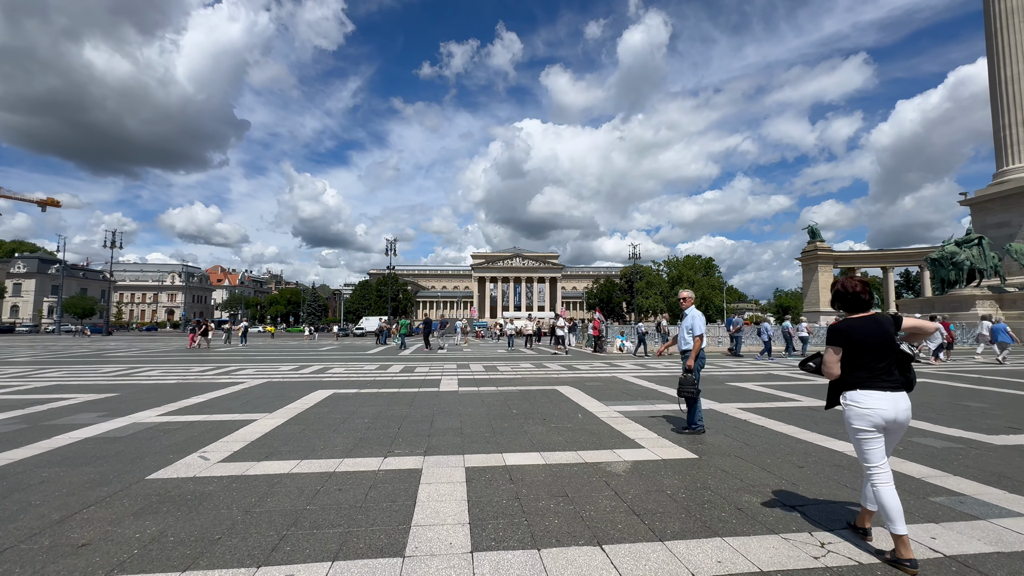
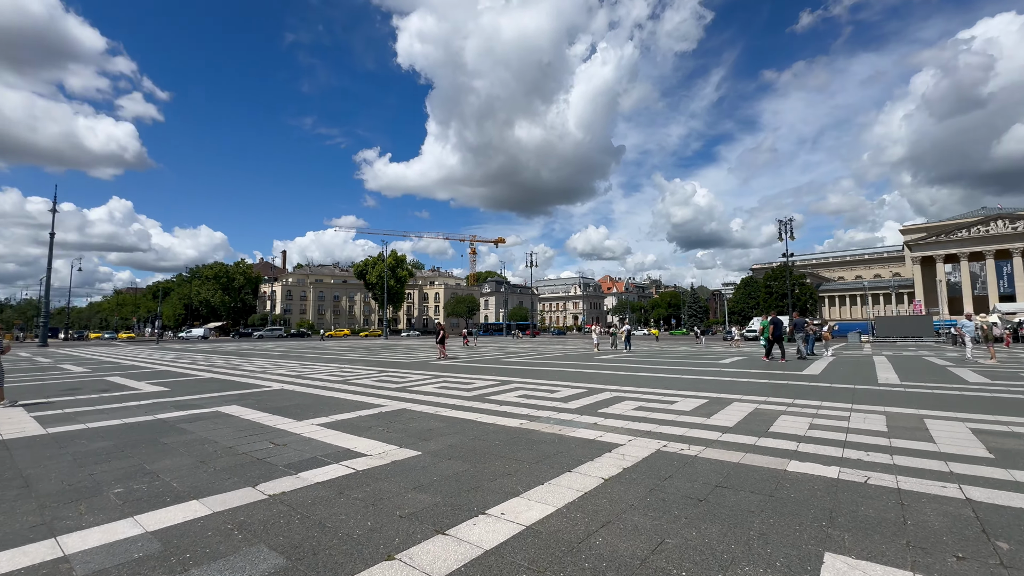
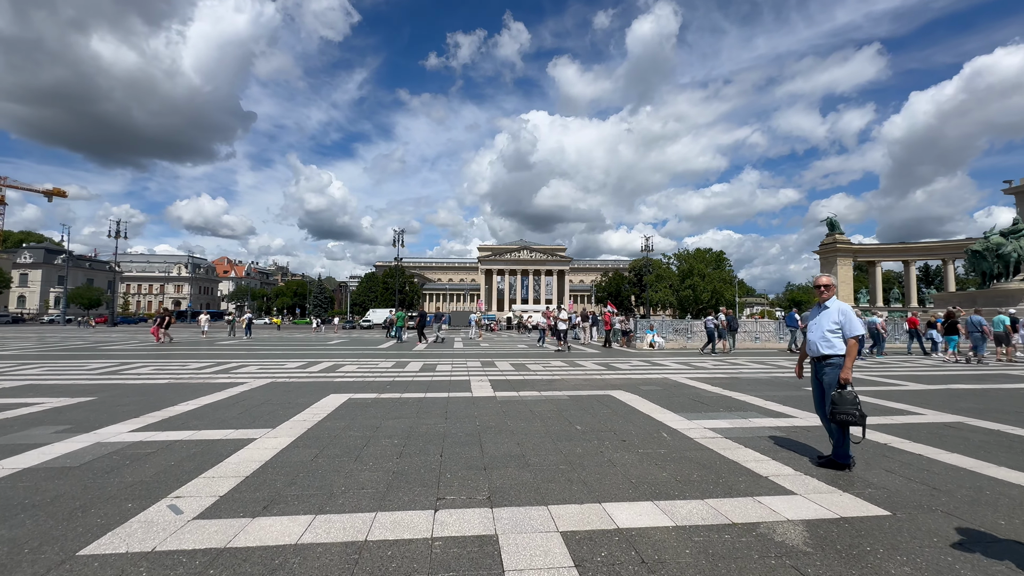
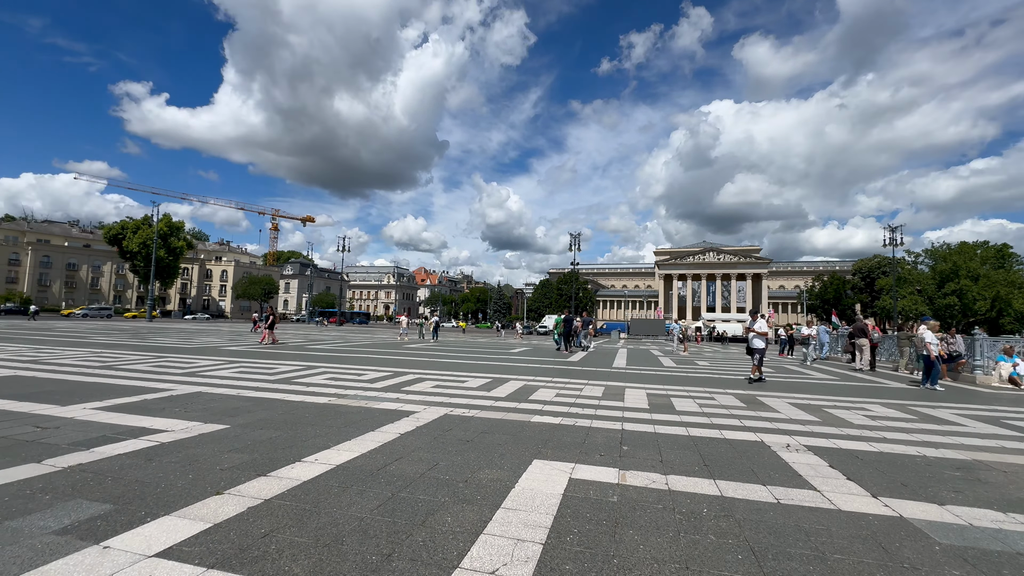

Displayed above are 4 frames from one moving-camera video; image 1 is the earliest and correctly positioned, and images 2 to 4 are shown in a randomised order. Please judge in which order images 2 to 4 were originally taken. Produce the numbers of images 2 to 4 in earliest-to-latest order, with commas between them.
3, 4, 2
